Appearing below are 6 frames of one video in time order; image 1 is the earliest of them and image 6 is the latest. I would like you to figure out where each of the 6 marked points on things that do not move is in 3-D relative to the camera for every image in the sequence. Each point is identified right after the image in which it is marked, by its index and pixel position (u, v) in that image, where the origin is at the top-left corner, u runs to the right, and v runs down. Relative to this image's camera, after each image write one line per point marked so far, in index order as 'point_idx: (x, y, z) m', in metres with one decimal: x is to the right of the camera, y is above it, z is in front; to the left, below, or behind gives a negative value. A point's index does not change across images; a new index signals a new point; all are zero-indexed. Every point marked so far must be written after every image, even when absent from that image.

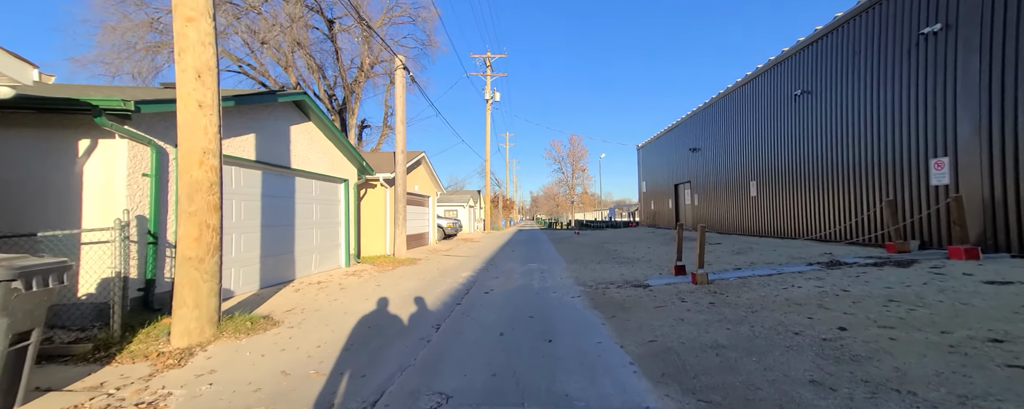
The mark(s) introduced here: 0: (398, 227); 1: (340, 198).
0: (-3.5, -0.7, +11.3) m
1: (-4.5, +0.2, +9.5) m
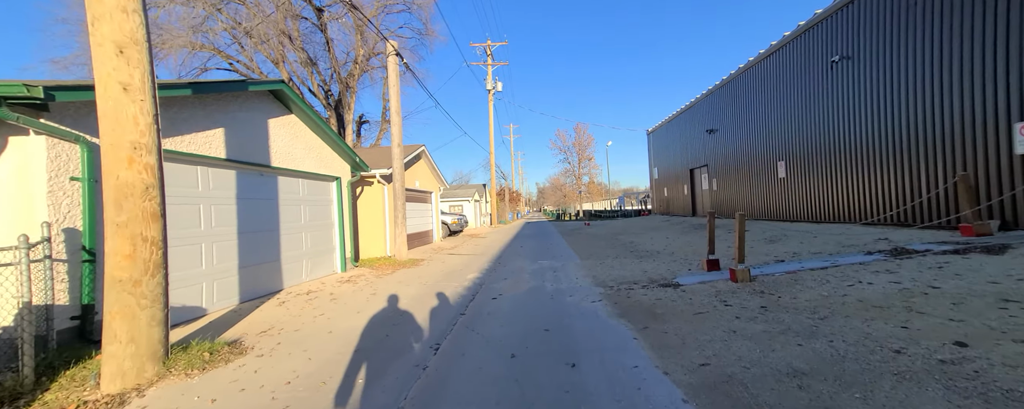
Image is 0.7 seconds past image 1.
0: (-3.3, -0.6, +10.5) m
1: (-4.3, +0.2, +8.8) m
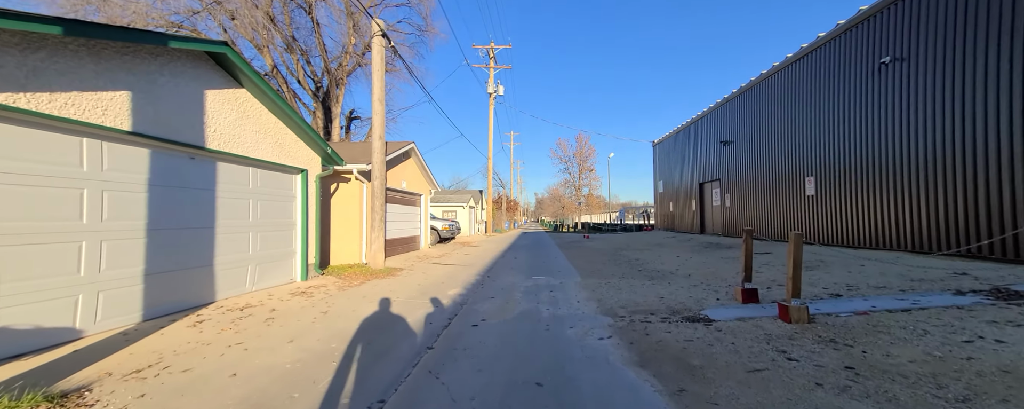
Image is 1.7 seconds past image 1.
0: (-3.5, -0.7, +9.3) m
1: (-4.4, +0.2, +7.5) m
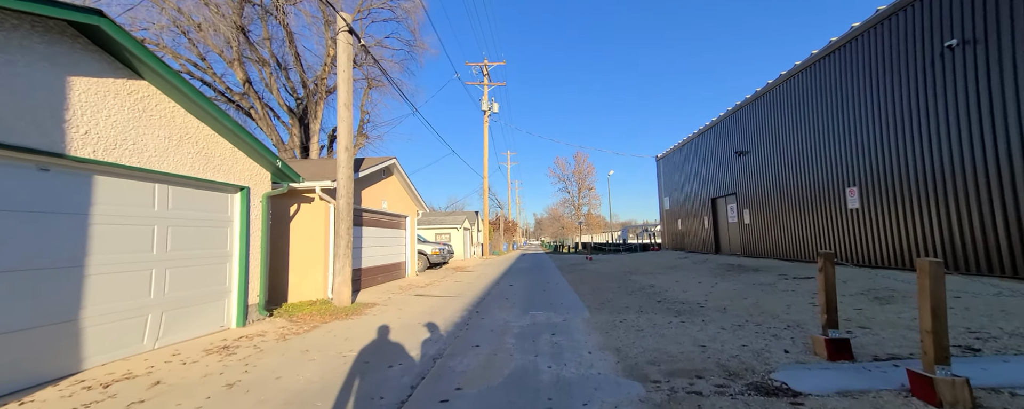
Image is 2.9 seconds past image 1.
0: (-3.6, -1.2, +7.7) m
1: (-4.6, -0.2, +6.0) m
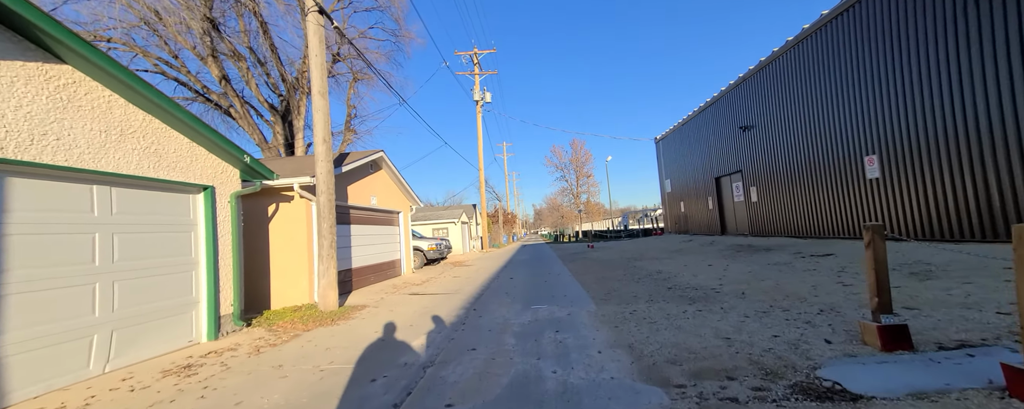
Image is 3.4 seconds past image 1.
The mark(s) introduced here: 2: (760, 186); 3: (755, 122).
0: (-3.7, -1.1, +7.2) m
1: (-4.7, -0.2, +5.4) m
2: (+9.7, +0.7, +14.6) m
3: (+9.4, +3.2, +14.4) m
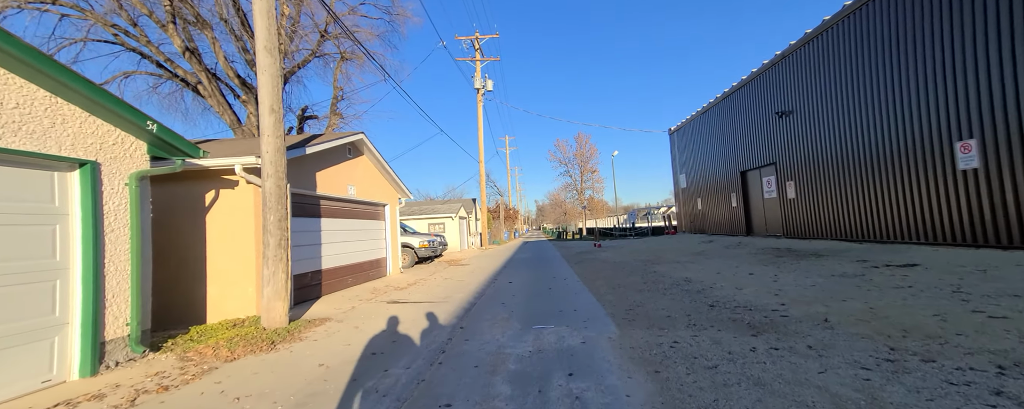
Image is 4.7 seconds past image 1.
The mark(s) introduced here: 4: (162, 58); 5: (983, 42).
0: (-3.7, -0.9, +5.6) m
1: (-4.7, 0.0, +3.9) m
2: (+9.7, +0.8, +12.9) m
3: (+9.4, +3.3, +12.7) m
4: (-12.0, +5.0, +12.6) m
5: (+9.2, +3.2, +7.8) m
